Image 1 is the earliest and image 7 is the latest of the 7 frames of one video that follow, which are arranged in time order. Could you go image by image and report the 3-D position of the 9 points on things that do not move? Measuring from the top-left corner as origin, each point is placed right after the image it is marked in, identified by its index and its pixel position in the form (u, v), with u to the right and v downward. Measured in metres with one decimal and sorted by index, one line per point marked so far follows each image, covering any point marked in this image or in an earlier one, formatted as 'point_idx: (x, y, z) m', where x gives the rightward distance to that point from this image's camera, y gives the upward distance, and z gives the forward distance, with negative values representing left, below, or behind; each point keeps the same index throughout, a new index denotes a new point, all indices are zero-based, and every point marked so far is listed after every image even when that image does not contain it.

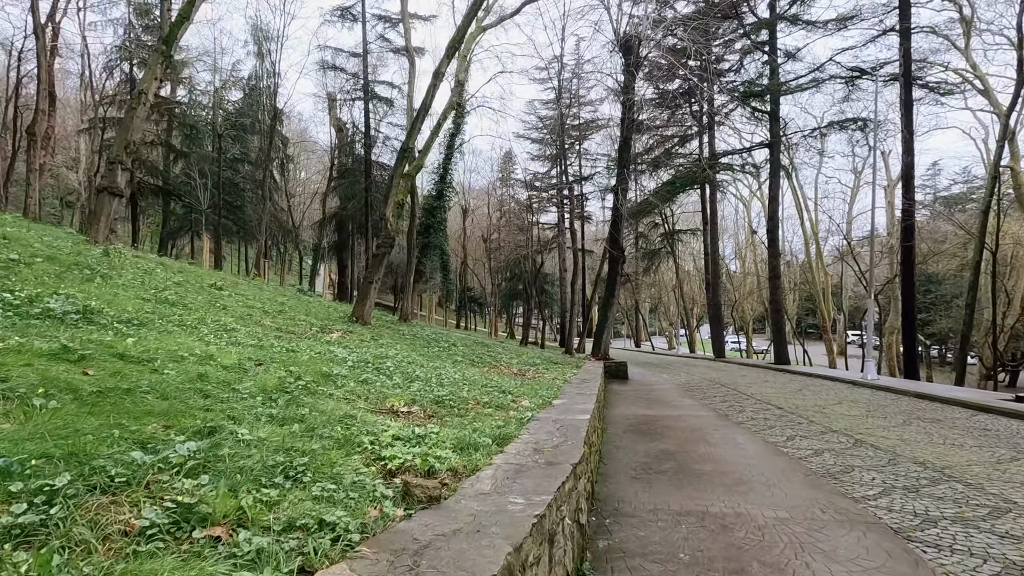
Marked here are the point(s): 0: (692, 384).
0: (+4.9, -2.6, +13.7) m
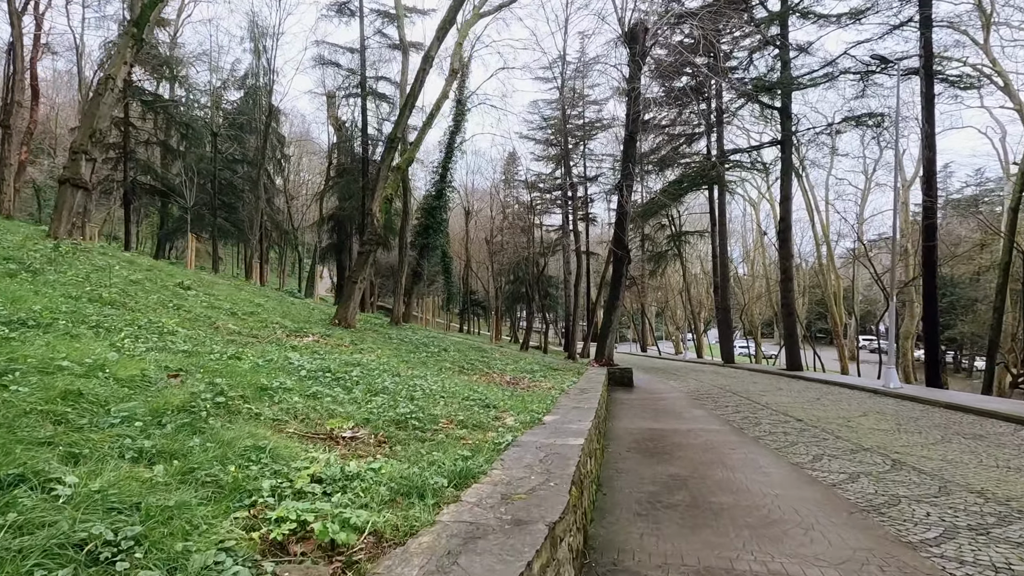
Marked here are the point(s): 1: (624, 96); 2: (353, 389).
0: (+4.8, -2.6, +12.9) m
1: (+3.3, +5.5, +14.6) m
2: (-1.3, -0.8, +4.2) m
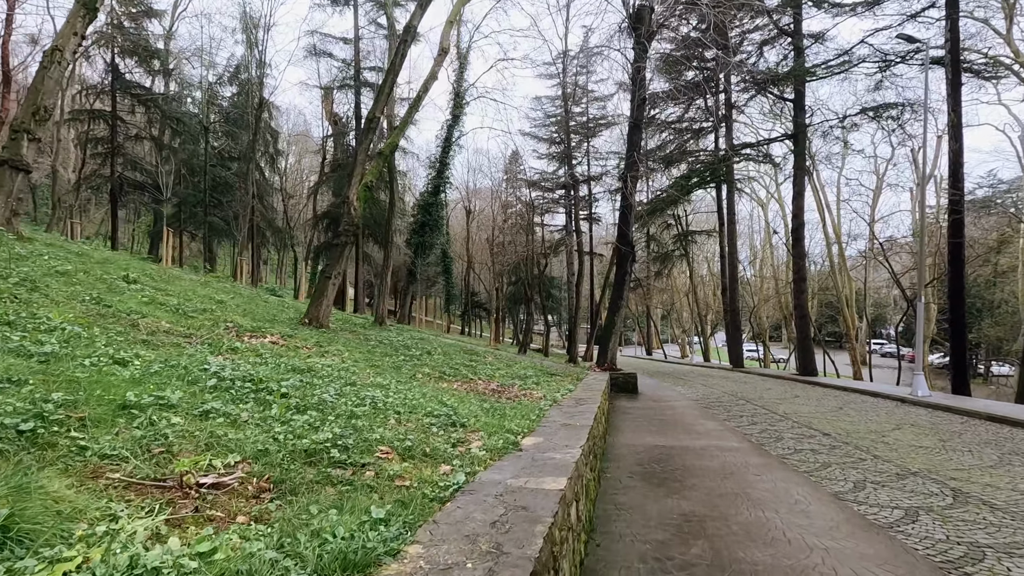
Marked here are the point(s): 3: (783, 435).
0: (+4.7, -2.6, +11.9) m
1: (+3.2, +5.5, +13.6) m
2: (-1.5, -0.7, +3.2) m
3: (+4.0, -2.2, +7.4) m
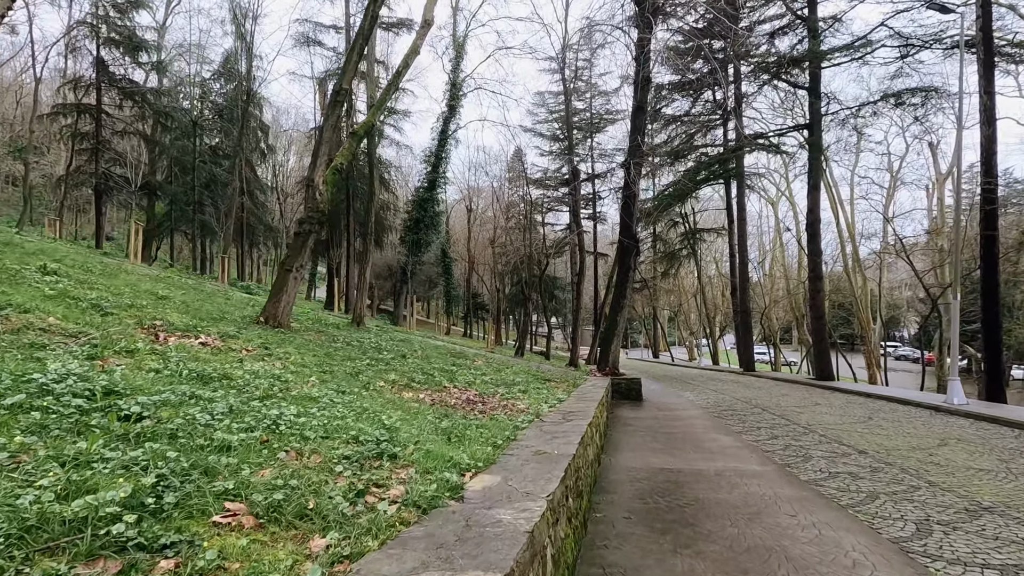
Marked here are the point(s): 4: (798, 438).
0: (+4.5, -2.5, +10.8) m
1: (+3.0, +5.6, +12.5) m
2: (-1.8, -0.6, +2.2) m
3: (+3.7, -2.1, +6.3) m
4: (+4.2, -2.2, +7.5) m
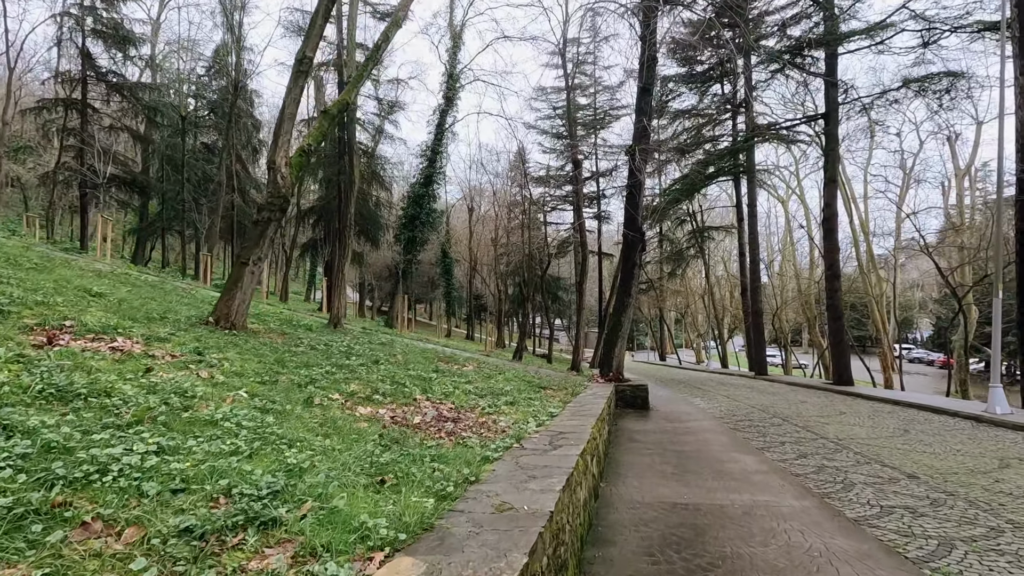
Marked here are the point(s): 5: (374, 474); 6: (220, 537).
0: (+4.4, -2.5, +9.7) m
1: (+2.9, +5.6, +11.5) m
2: (-2.1, -0.6, +1.2) m
3: (+3.6, -2.0, +5.3) m
4: (+4.1, -2.2, +6.5) m
5: (-0.7, -1.0, +2.7) m
6: (-1.0, -0.8, +1.8) m
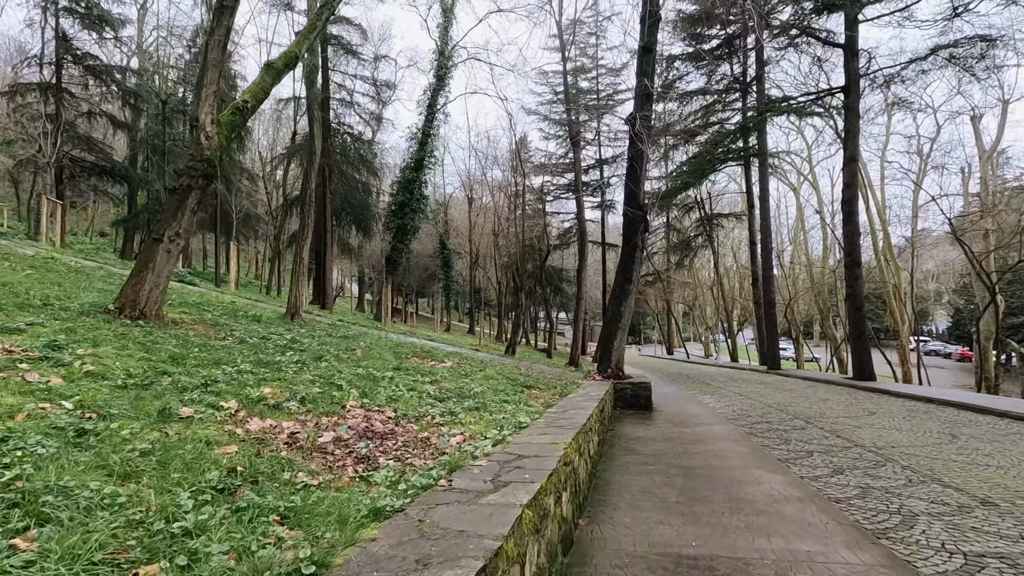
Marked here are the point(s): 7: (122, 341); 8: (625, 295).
0: (+4.1, -2.2, +8.5) m
1: (+2.6, +5.9, +10.2) m
2: (-2.5, -0.4, +0.1) m
3: (+3.2, -1.8, +4.0) m
4: (+3.7, -1.9, +5.2) m
5: (-1.1, -0.8, +1.5) m
6: (-1.4, -0.7, +0.6) m
7: (-3.4, -0.5, +4.4) m
8: (+2.3, -0.2, +10.5) m
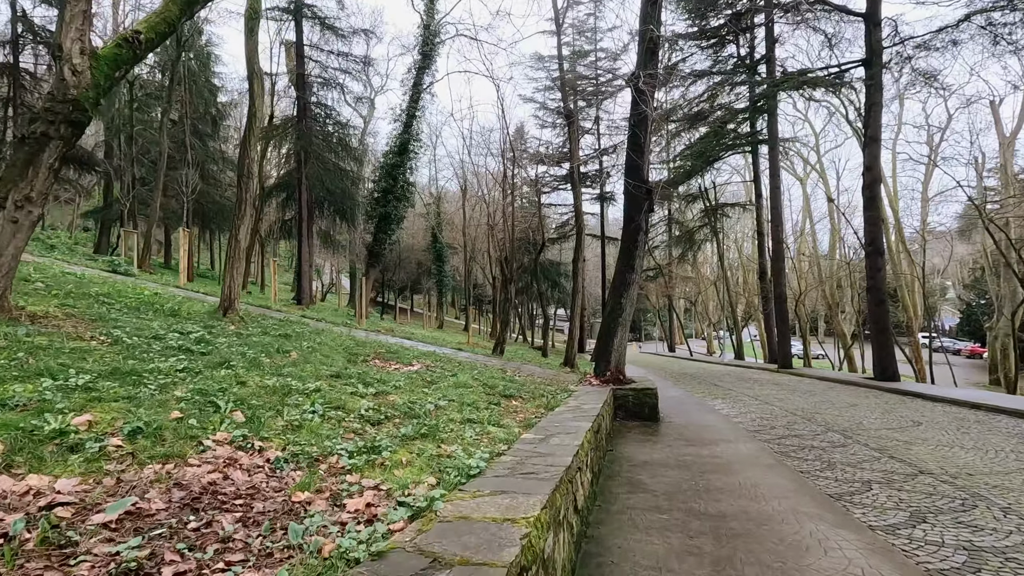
0: (+3.8, -2.0, +7.1) m
1: (+2.3, +6.1, +8.8) m
2: (-2.8, -0.3, -1.3) m
3: (+2.9, -1.6, +2.6) m
4: (+3.4, -1.8, +3.8) m
5: (-1.4, -0.7, +0.1) m
6: (-1.7, -0.6, -0.8) m
7: (-3.7, -0.3, +3.0) m
8: (+2.0, 0.0, +9.1) m
